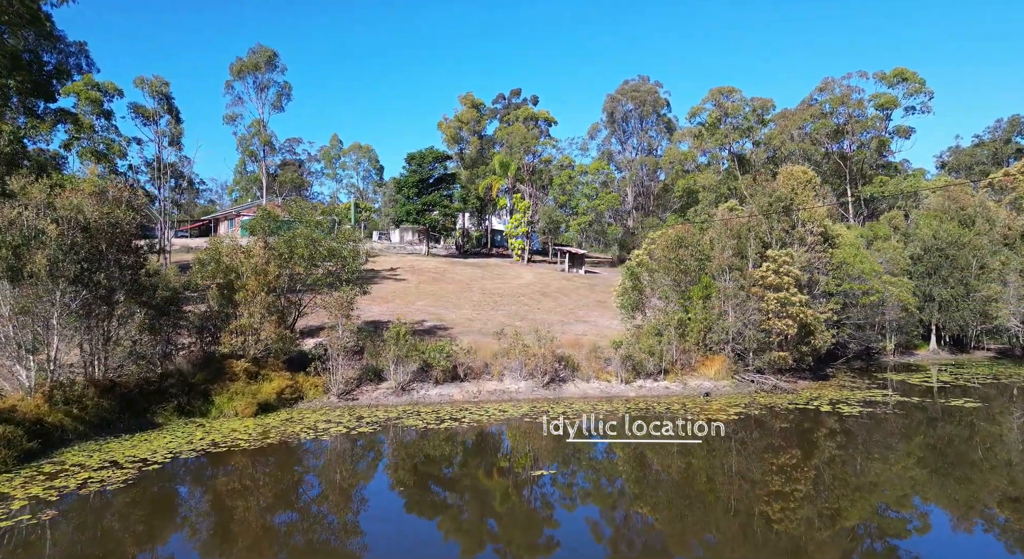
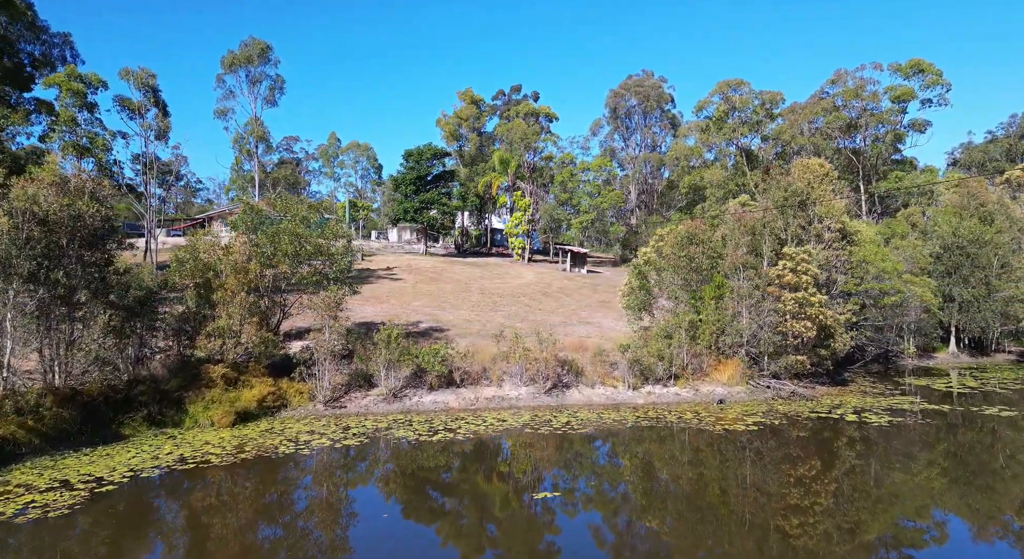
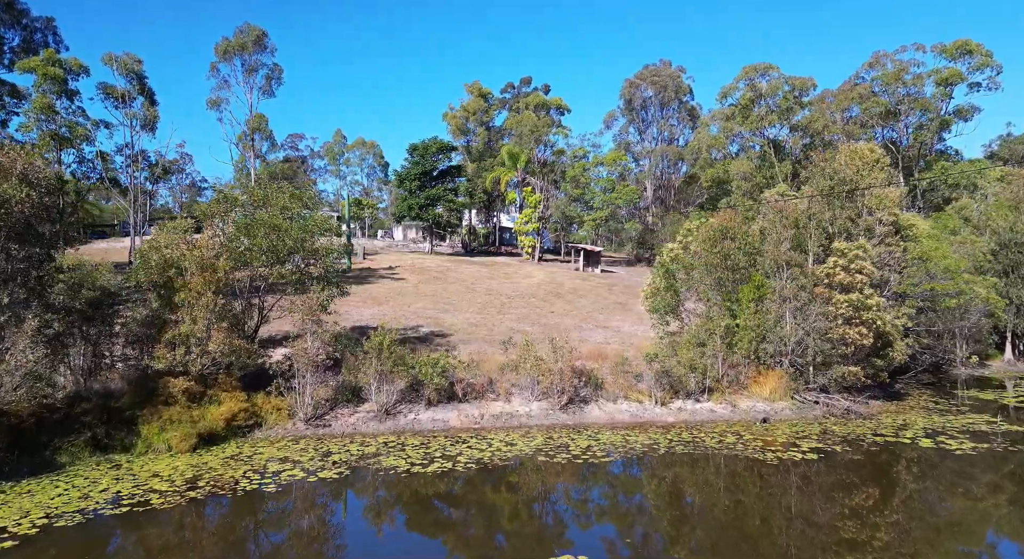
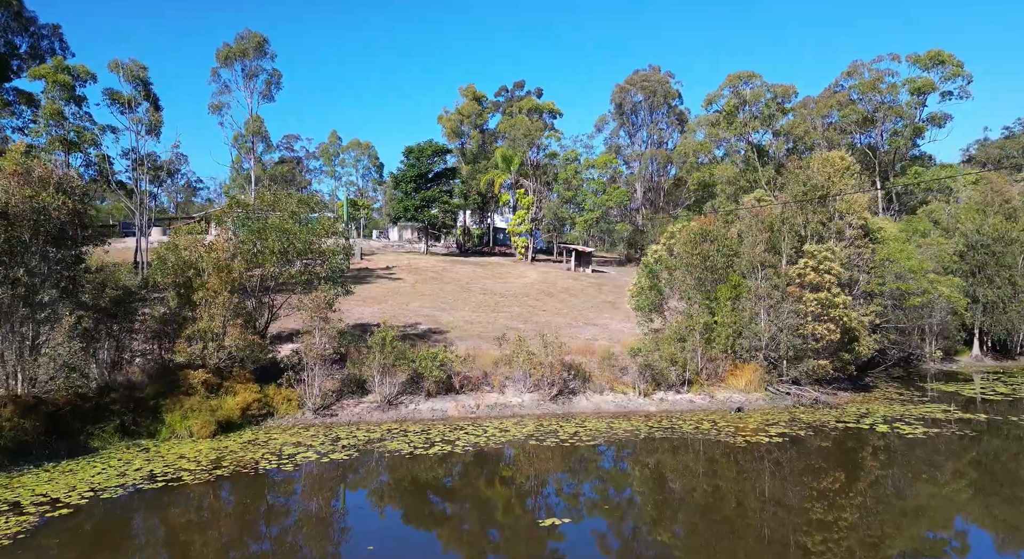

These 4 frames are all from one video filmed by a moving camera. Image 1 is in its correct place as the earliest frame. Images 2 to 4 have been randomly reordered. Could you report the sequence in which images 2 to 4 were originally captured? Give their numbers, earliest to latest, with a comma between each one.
2, 4, 3
